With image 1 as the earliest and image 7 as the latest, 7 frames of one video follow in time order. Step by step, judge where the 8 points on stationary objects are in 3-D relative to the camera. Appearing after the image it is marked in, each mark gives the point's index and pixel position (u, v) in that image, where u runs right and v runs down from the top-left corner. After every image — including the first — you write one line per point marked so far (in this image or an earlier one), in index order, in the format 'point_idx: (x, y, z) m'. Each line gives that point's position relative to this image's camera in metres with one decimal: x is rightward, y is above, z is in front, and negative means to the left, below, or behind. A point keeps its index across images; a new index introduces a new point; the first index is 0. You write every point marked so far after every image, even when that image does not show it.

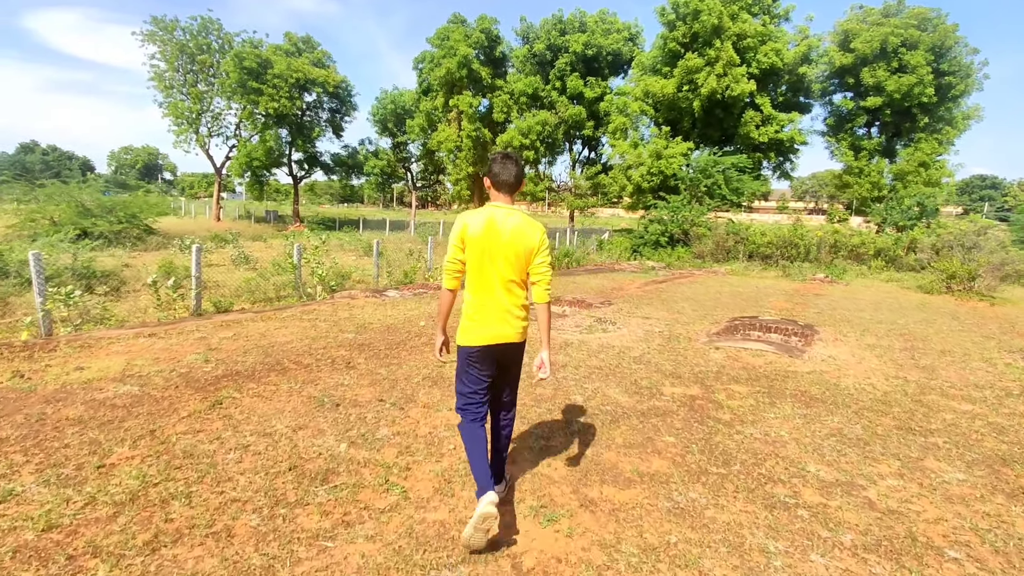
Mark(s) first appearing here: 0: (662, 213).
0: (+4.9, +2.4, +18.8) m
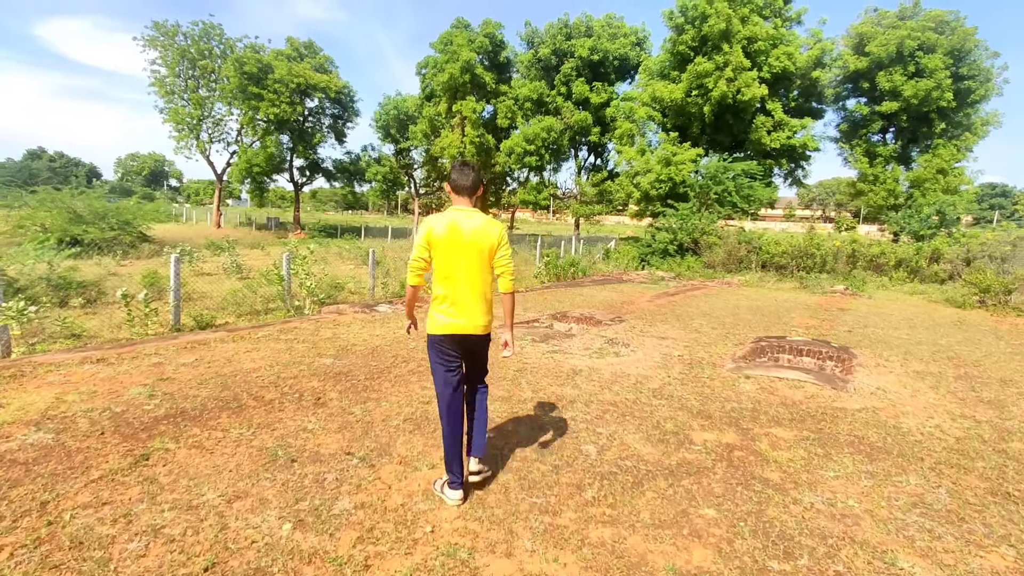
0: (+5.0, +2.1, +18.1) m
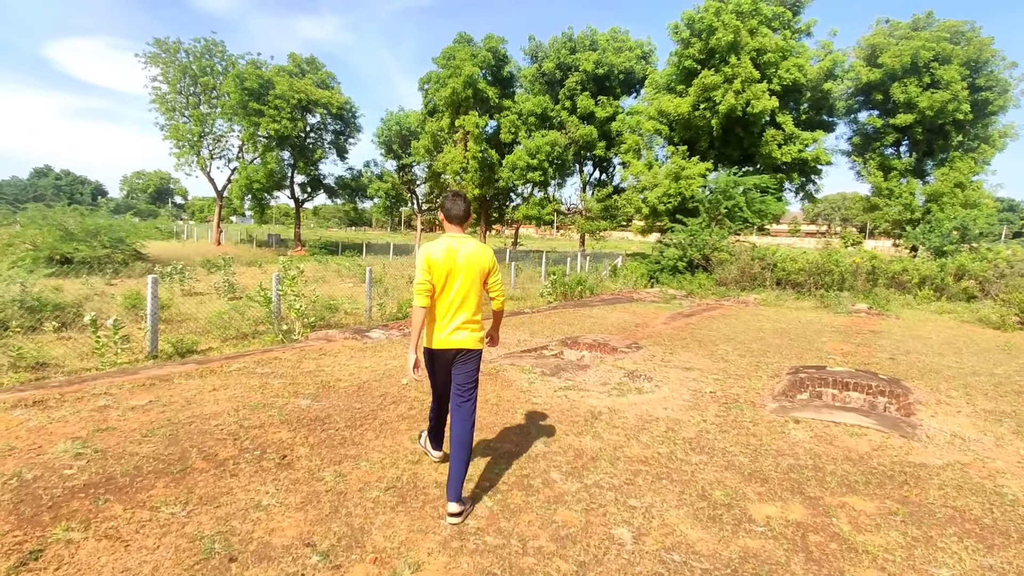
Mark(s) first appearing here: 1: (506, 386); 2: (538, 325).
0: (+5.1, +1.5, +17.5) m
1: (0.0, -0.7, +4.4) m
2: (+0.4, -0.5, +7.8) m
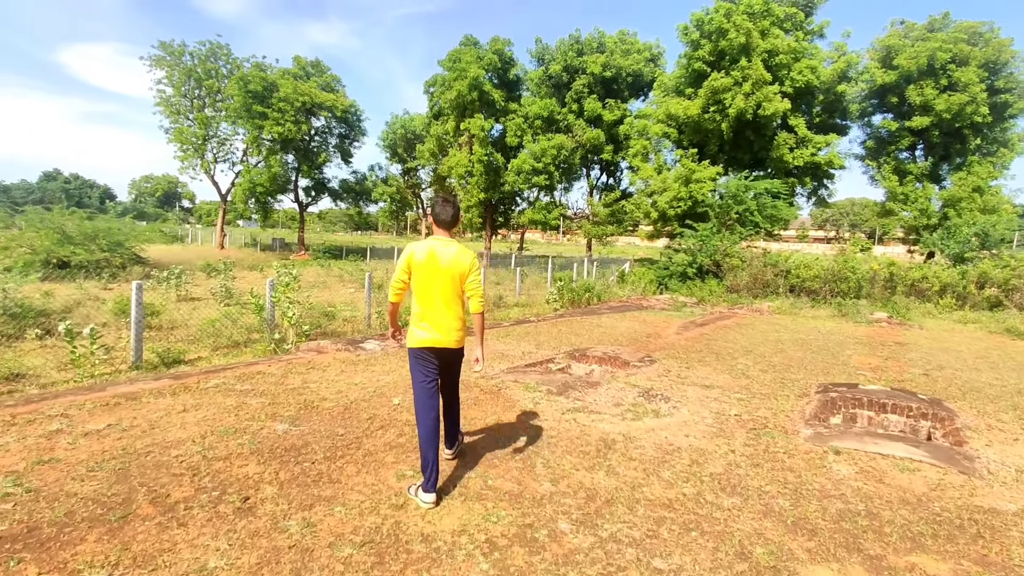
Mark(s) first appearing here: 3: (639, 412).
0: (+5.3, +1.3, +17.1) m
1: (0.0, -0.8, +4.0) m
2: (+0.4, -0.6, +7.4) m
3: (+0.9, -0.8, +3.9) m
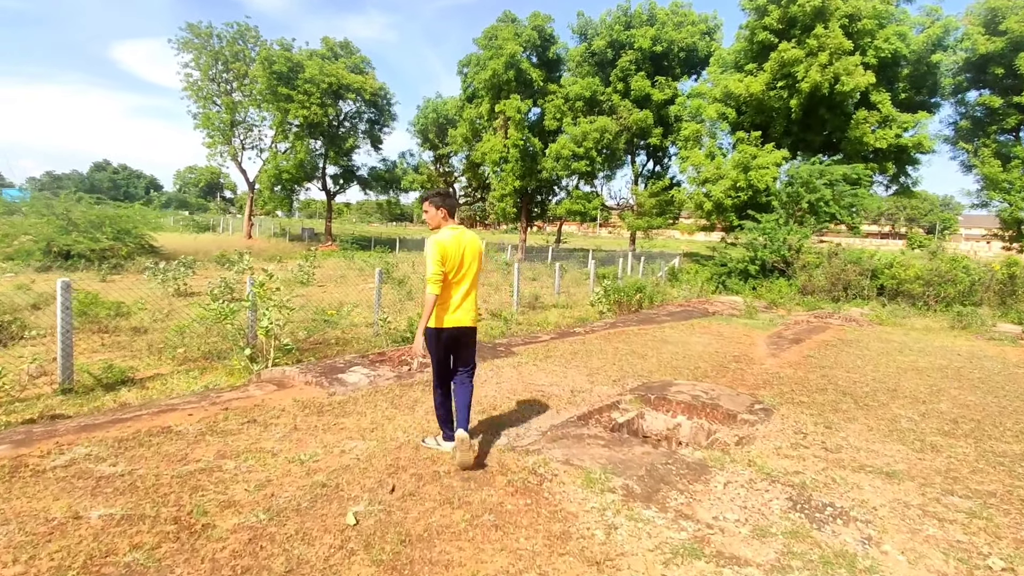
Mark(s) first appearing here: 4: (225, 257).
0: (+6.3, +1.3, +14.9) m
1: (+0.2, -0.9, +2.1) m
2: (+0.8, -0.7, +5.5) m
3: (+1.0, -1.0, +2.0) m
4: (-8.2, +0.9, +16.3) m
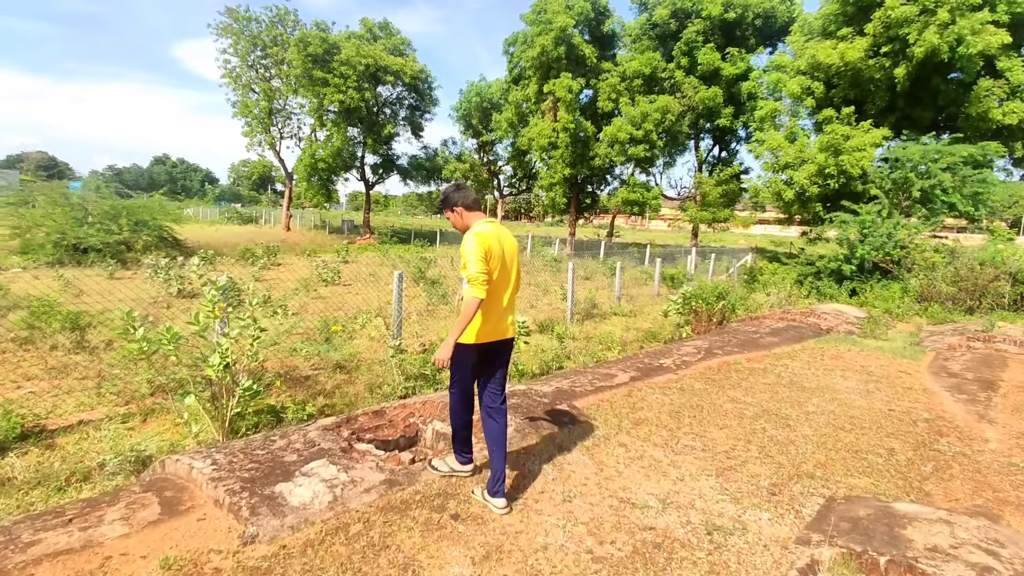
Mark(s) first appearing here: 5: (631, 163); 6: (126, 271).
0: (+7.4, +1.2, +12.3) m
1: (+0.3, -1.1, +0.2) m
2: (+1.2, -0.8, +3.5) m
3: (+1.2, -1.2, 0.0) m
4: (-6.9, +0.9, +14.9) m
5: (+4.2, +4.3, +19.9) m
6: (-8.6, +0.4, +12.8) m
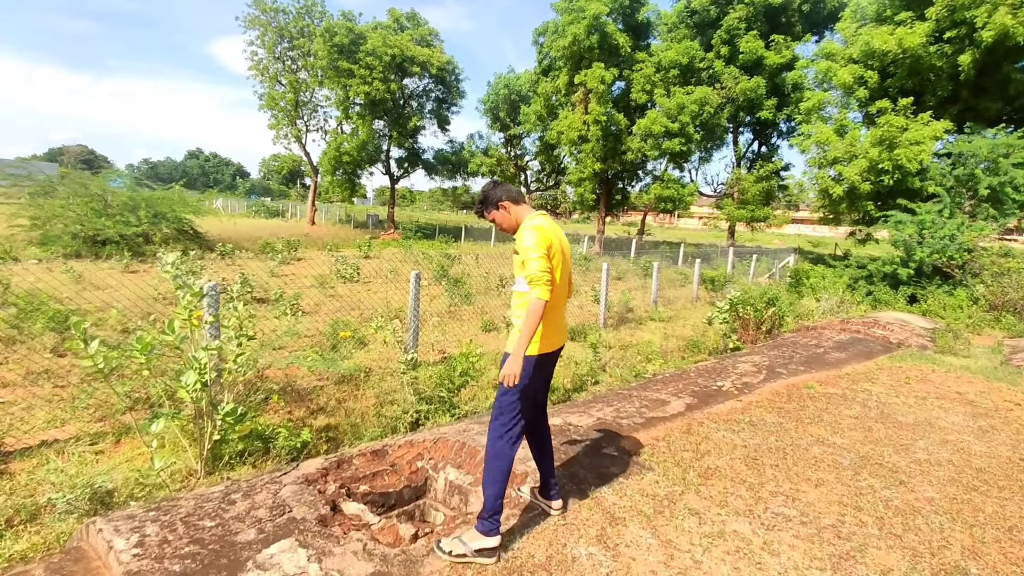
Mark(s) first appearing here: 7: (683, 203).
0: (+8.0, +1.1, +11.3) m
1: (+0.3, -1.2, -0.6) m
2: (+1.4, -0.9, +2.7) m
3: (+1.2, -1.3, -0.8) m
4: (-6.2, +1.1, +14.4) m
5: (+5.1, +4.3, +19.0) m
6: (-8.0, +0.6, +12.4) m
7: (+5.9, +2.9, +19.6) m
